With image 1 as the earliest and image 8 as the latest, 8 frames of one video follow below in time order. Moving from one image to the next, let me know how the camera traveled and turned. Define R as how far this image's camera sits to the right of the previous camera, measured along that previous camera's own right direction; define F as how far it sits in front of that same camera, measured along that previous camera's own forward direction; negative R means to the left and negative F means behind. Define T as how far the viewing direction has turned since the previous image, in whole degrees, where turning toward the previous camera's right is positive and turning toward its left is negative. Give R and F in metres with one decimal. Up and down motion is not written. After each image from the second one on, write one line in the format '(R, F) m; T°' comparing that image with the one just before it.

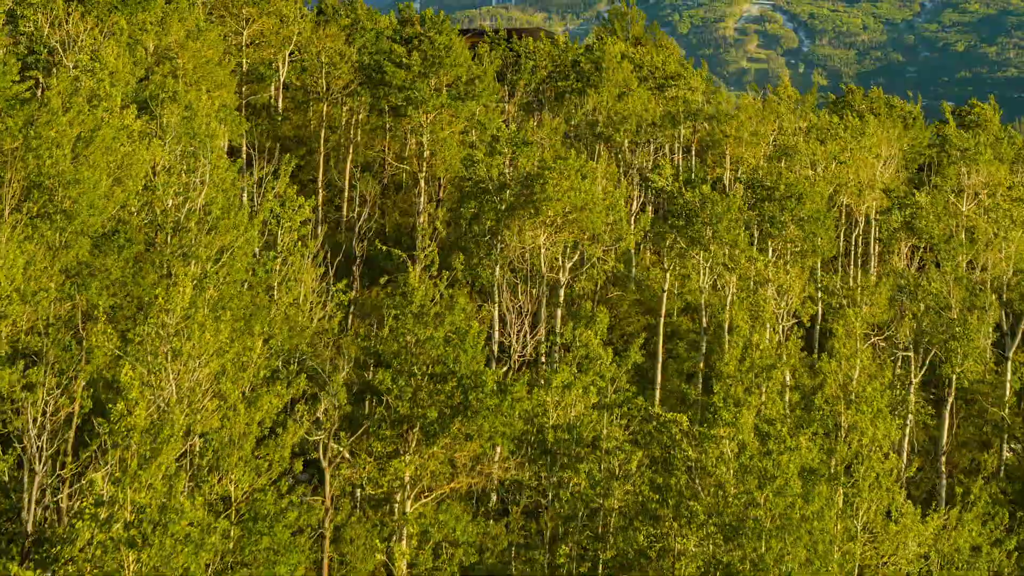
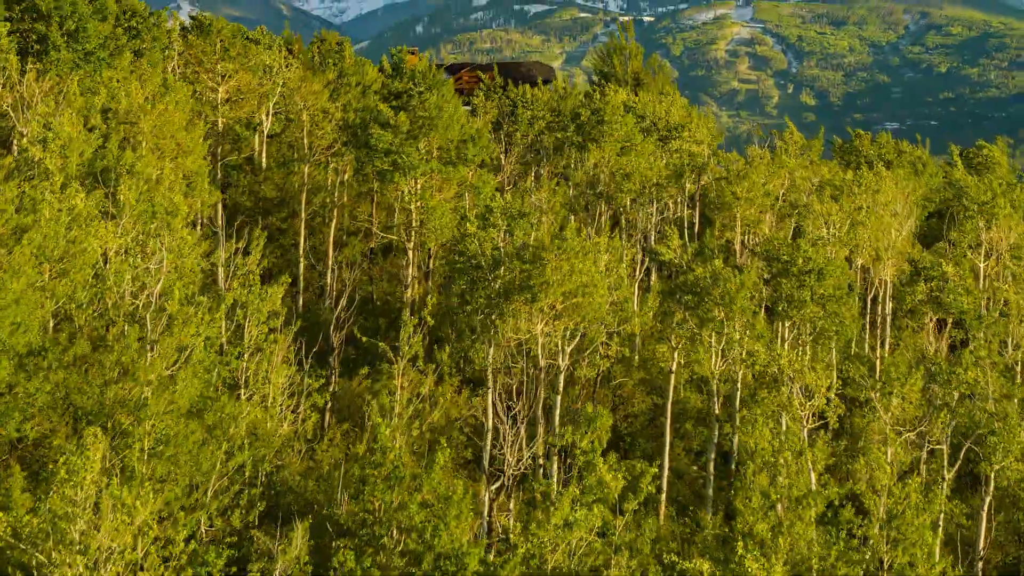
(+0.1, +2.7) m; 0°
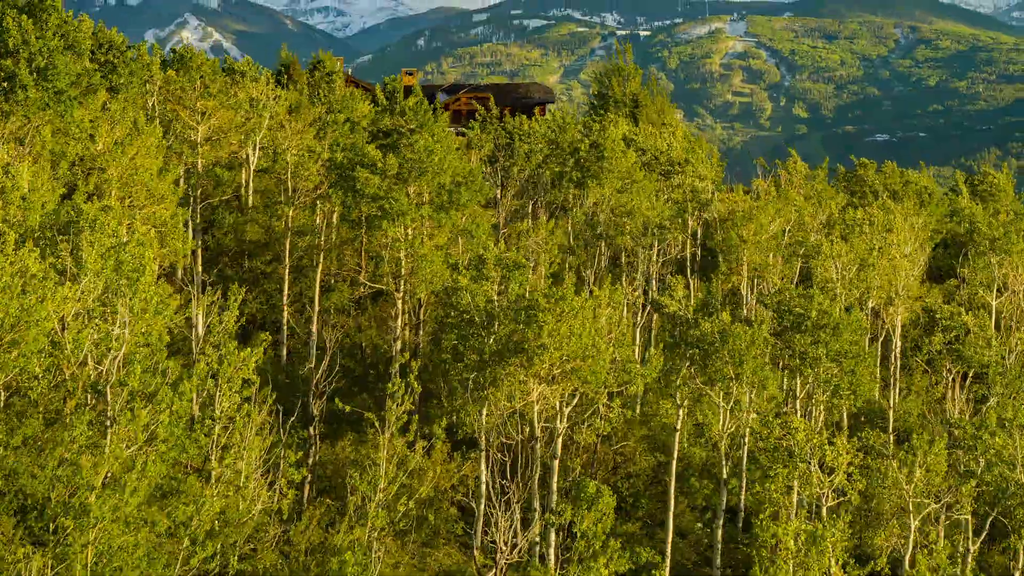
(+0.1, +1.9) m; 0°
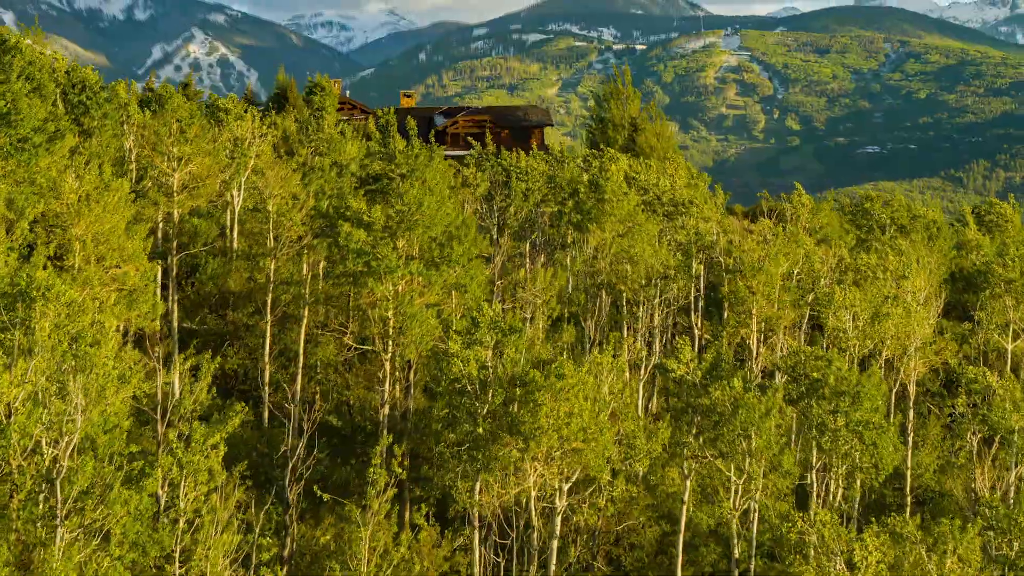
(+0.1, +2.0) m; 0°
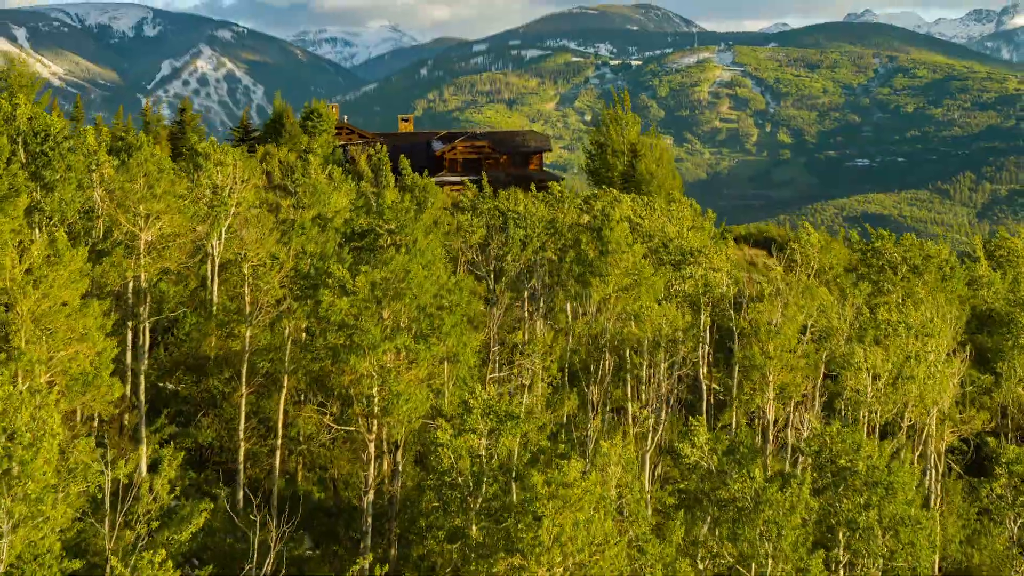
(0.0, +2.6) m; 0°
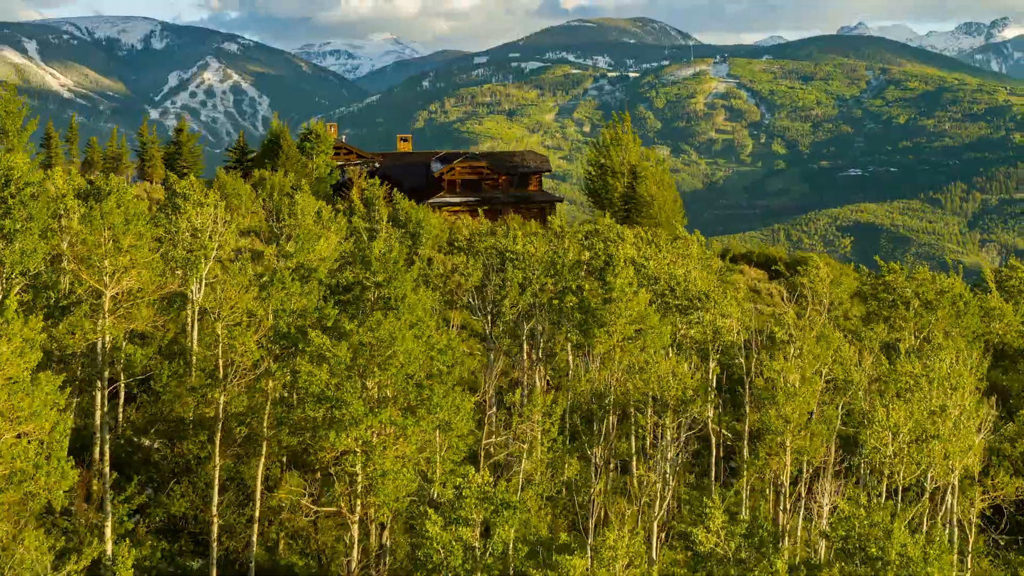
(+0.1, +2.3) m; 0°
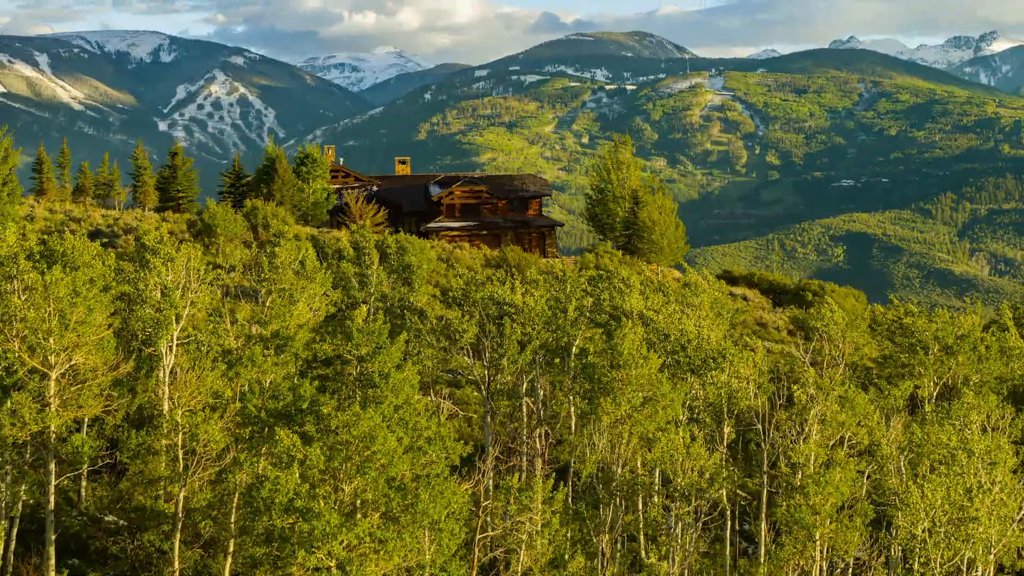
(+0.1, +3.0) m; 0°
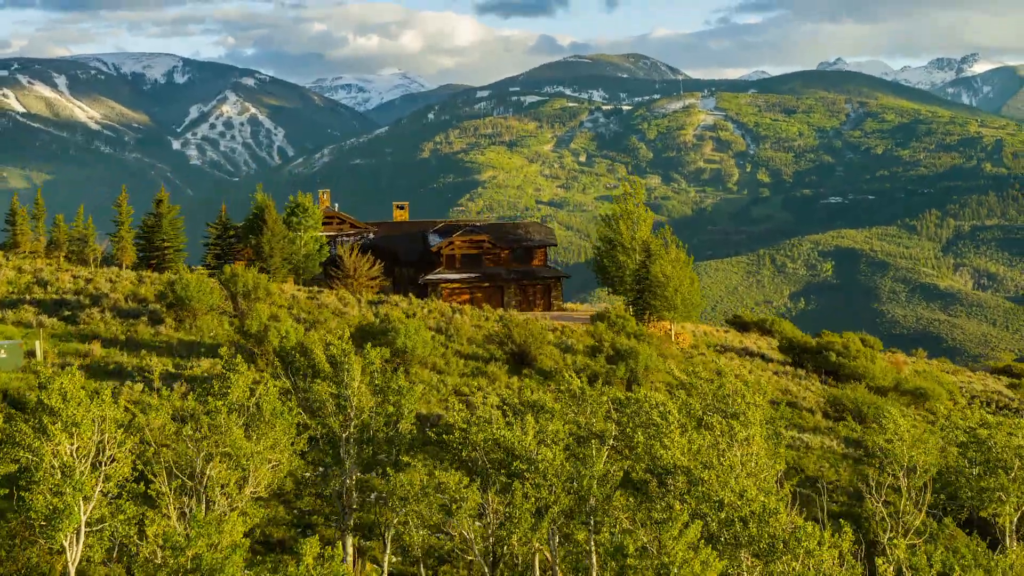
(-0.2, +8.1) m; 0°
